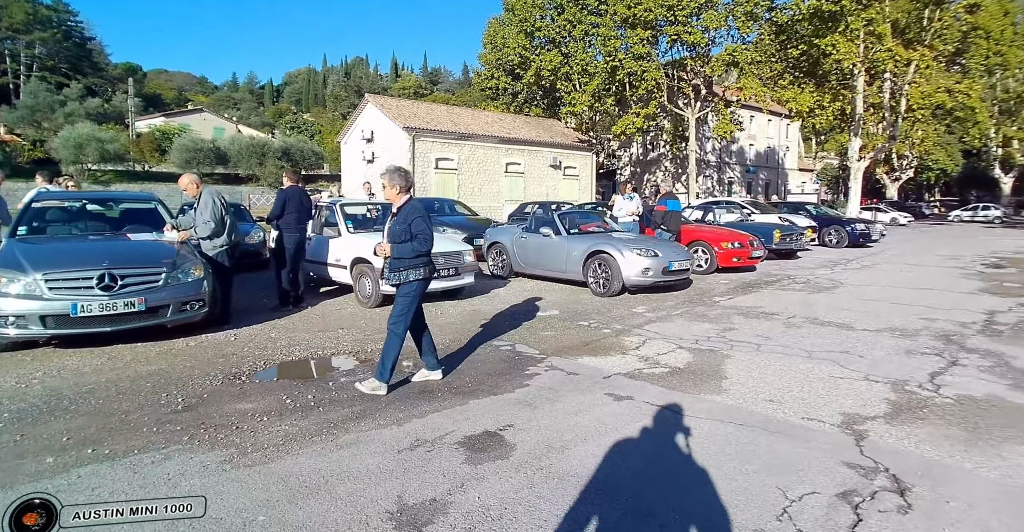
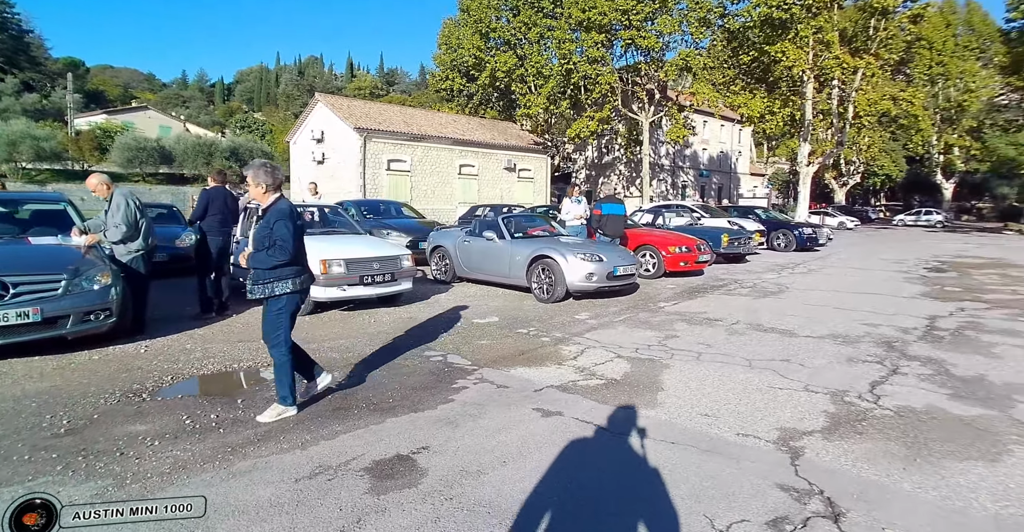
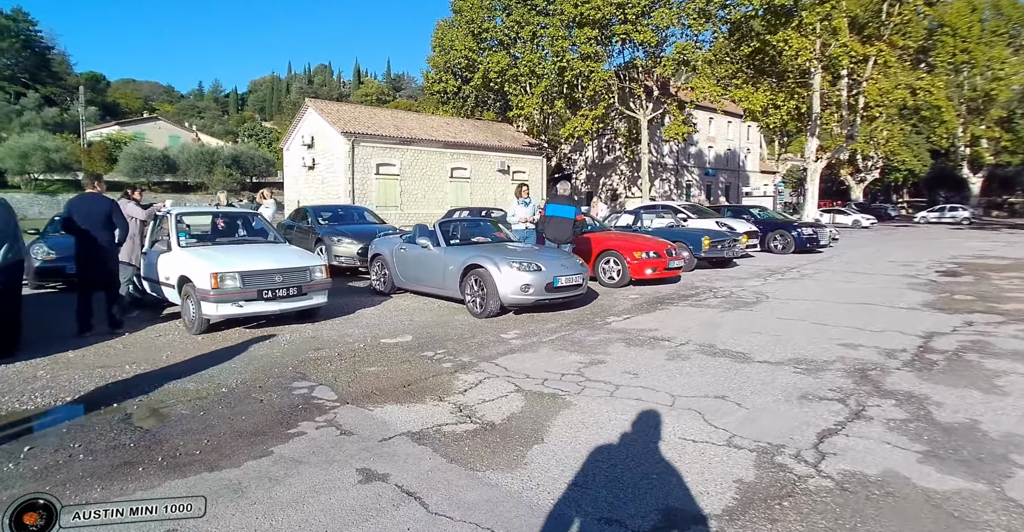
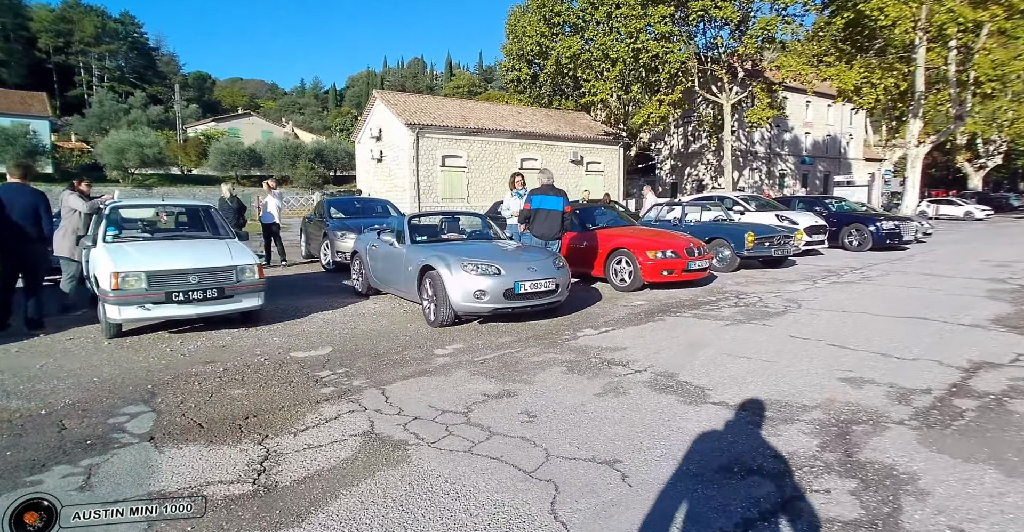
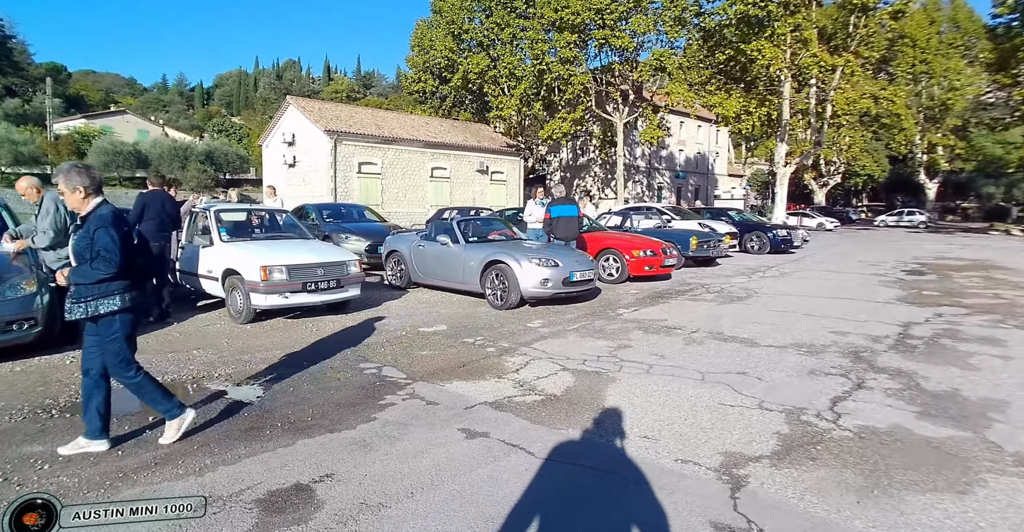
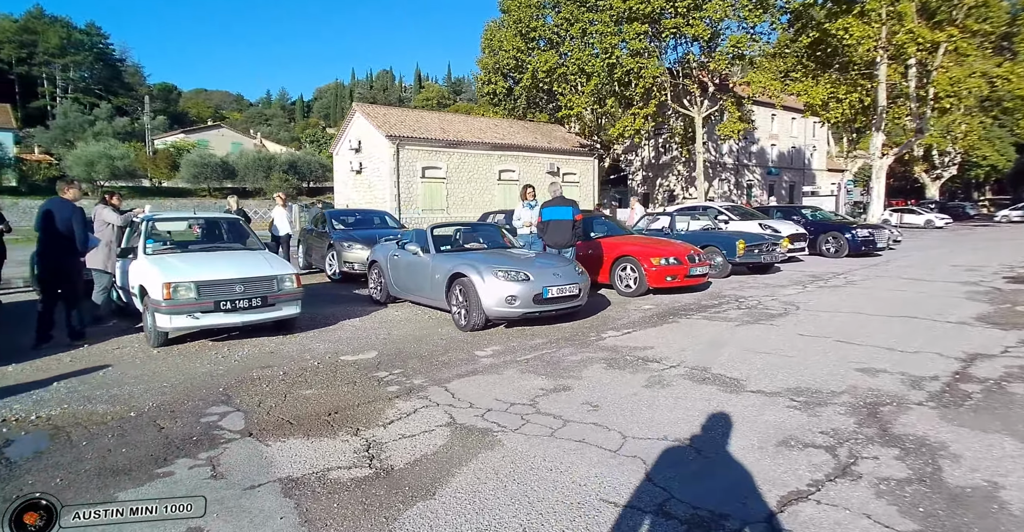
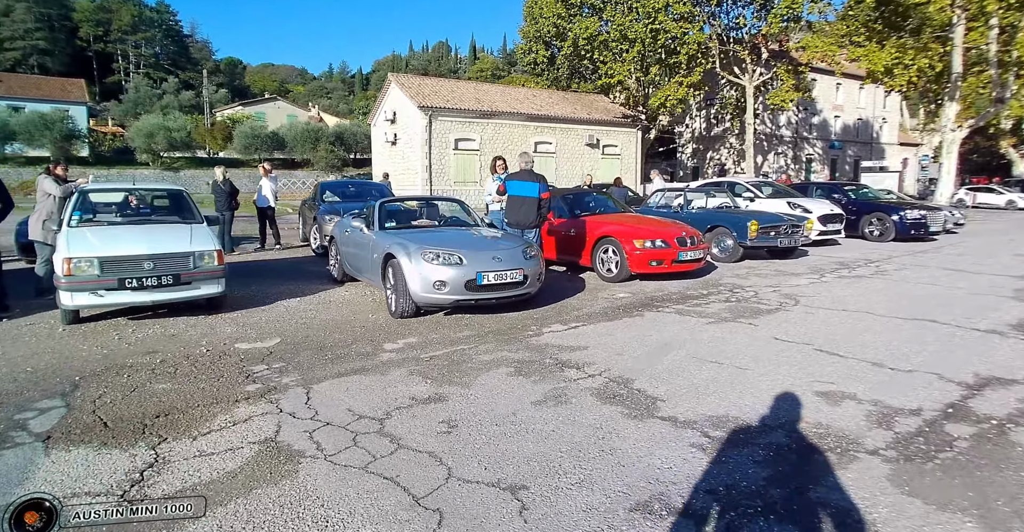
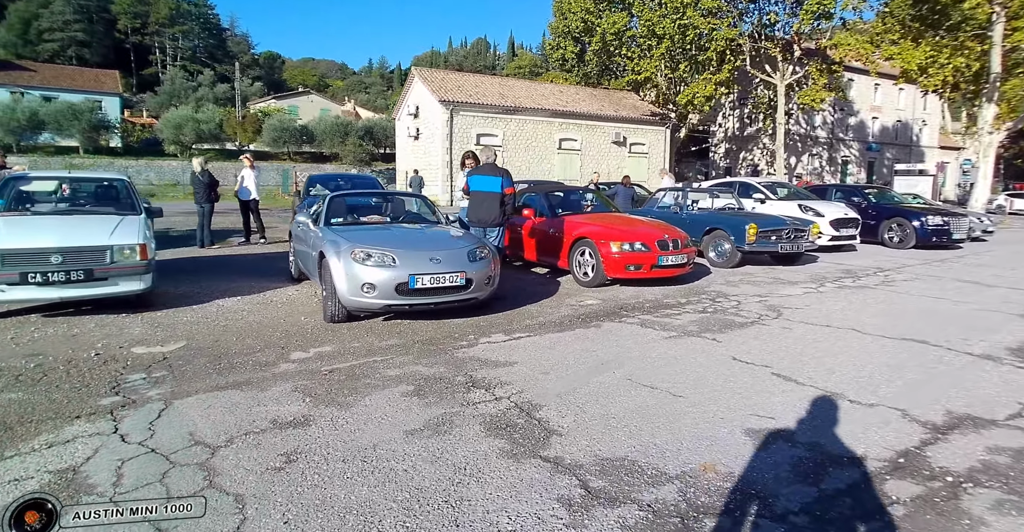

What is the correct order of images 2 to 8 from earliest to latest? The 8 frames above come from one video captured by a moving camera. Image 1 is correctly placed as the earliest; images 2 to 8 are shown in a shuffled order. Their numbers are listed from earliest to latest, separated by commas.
2, 5, 3, 6, 4, 7, 8
